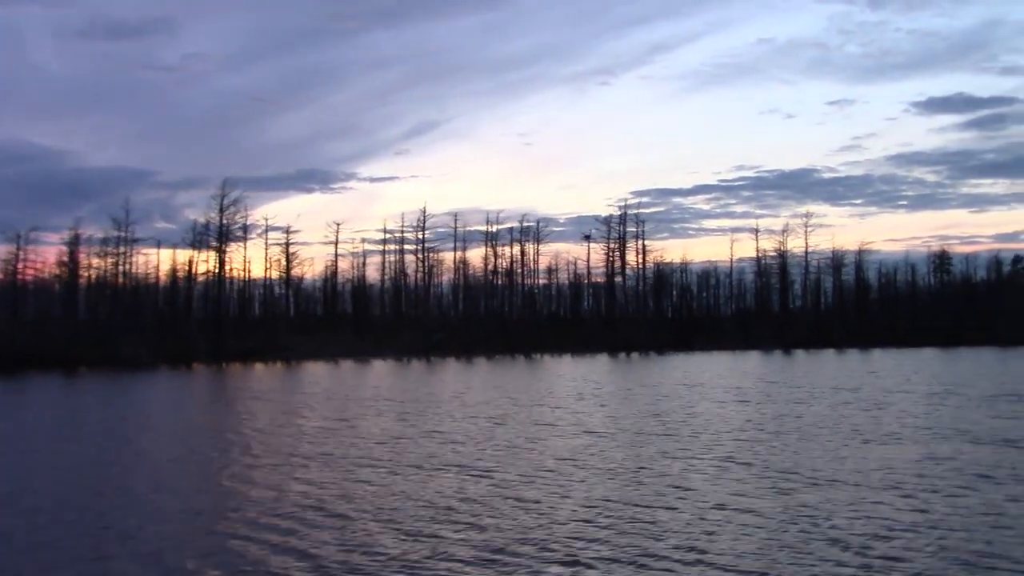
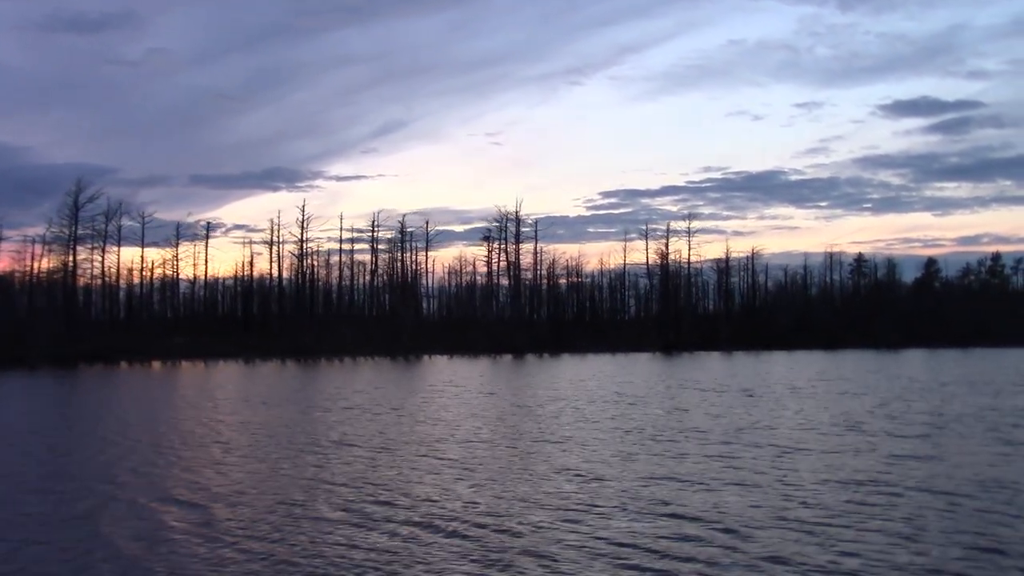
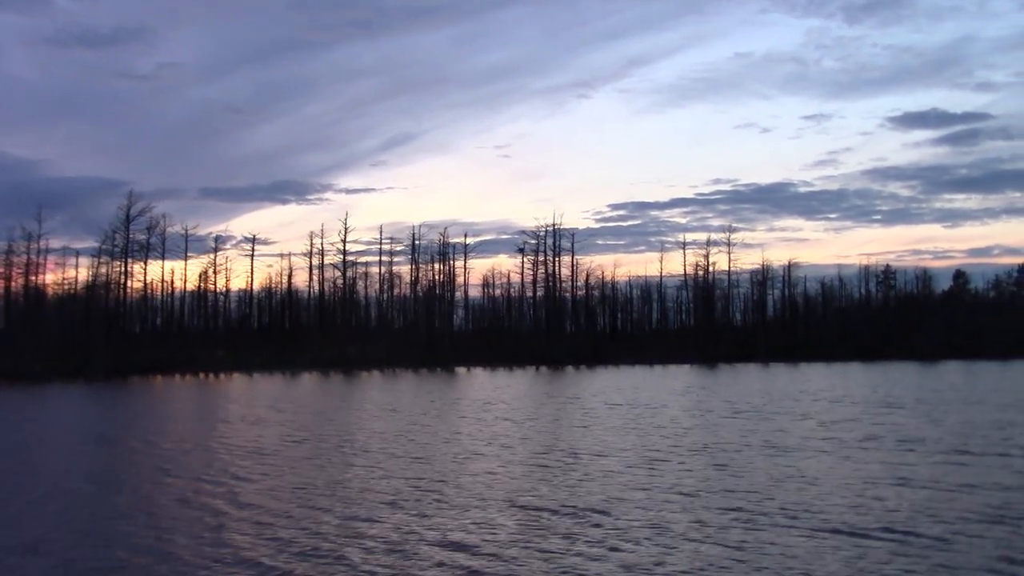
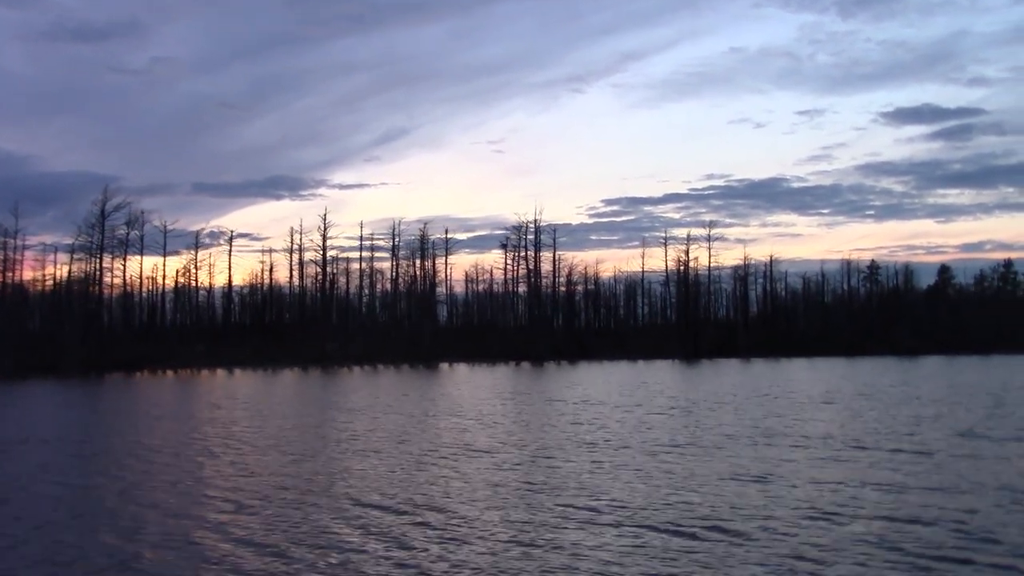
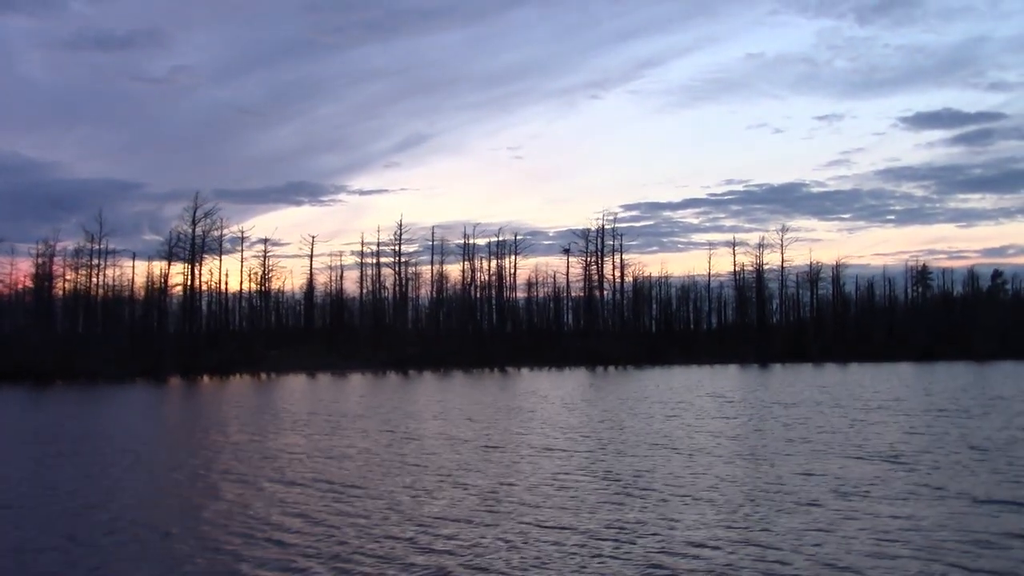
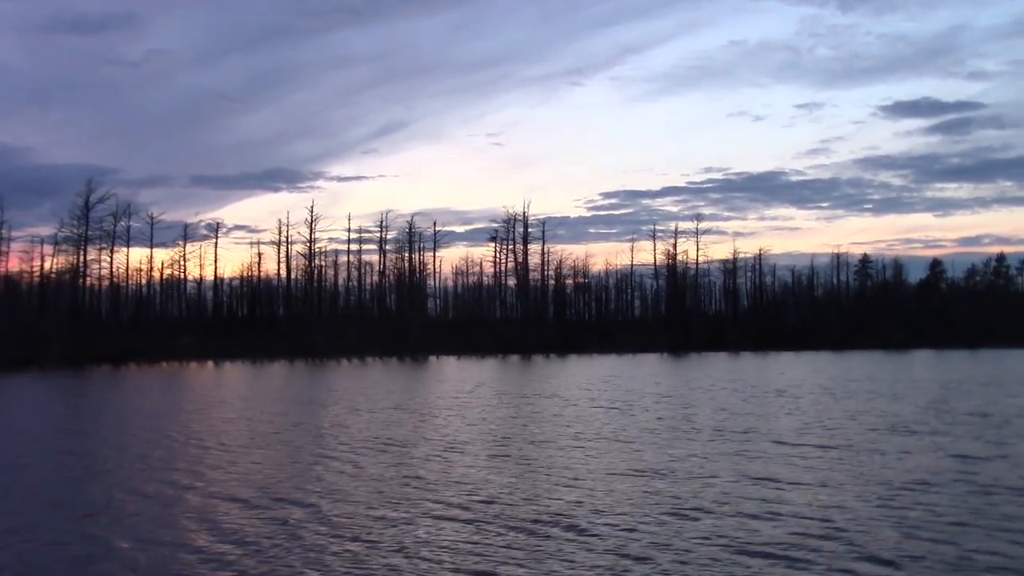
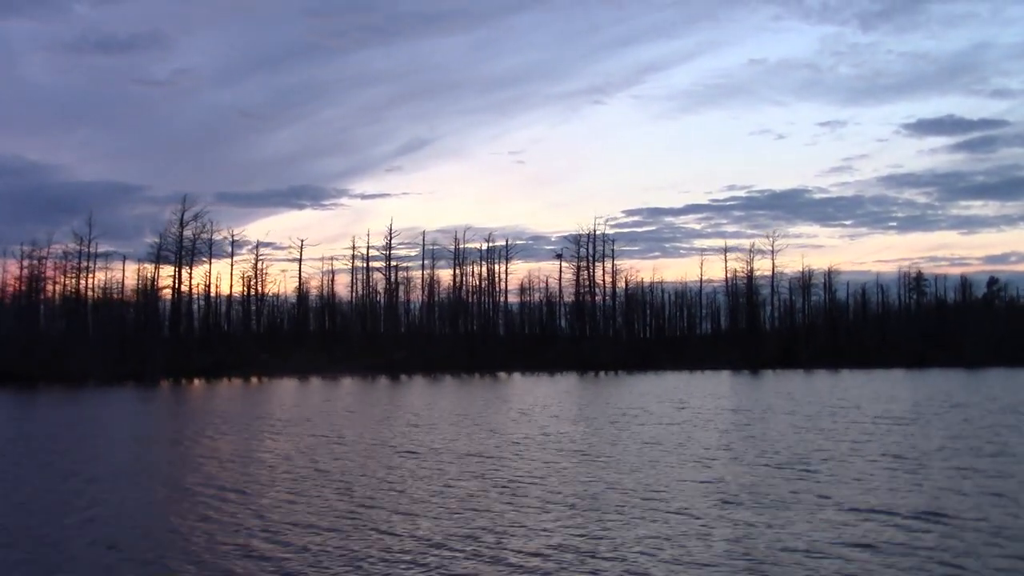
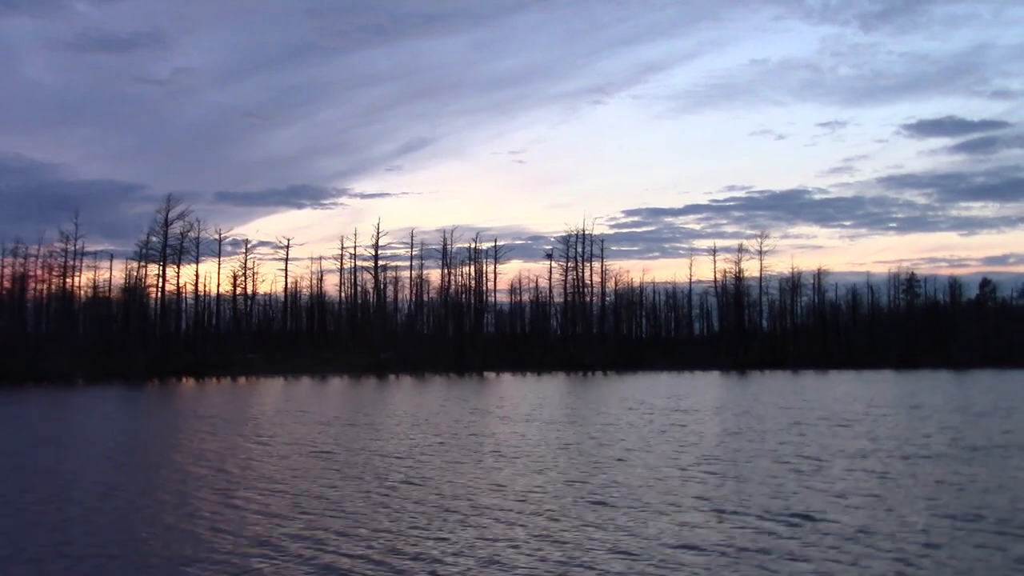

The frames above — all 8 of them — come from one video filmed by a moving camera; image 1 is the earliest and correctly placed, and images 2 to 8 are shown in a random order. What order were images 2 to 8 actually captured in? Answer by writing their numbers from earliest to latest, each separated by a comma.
5, 7, 8, 3, 4, 6, 2
